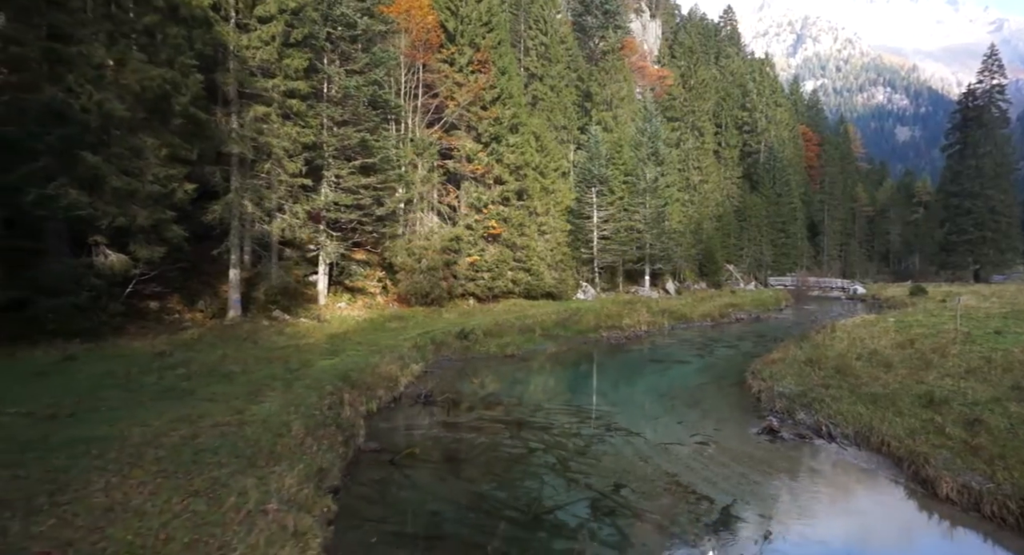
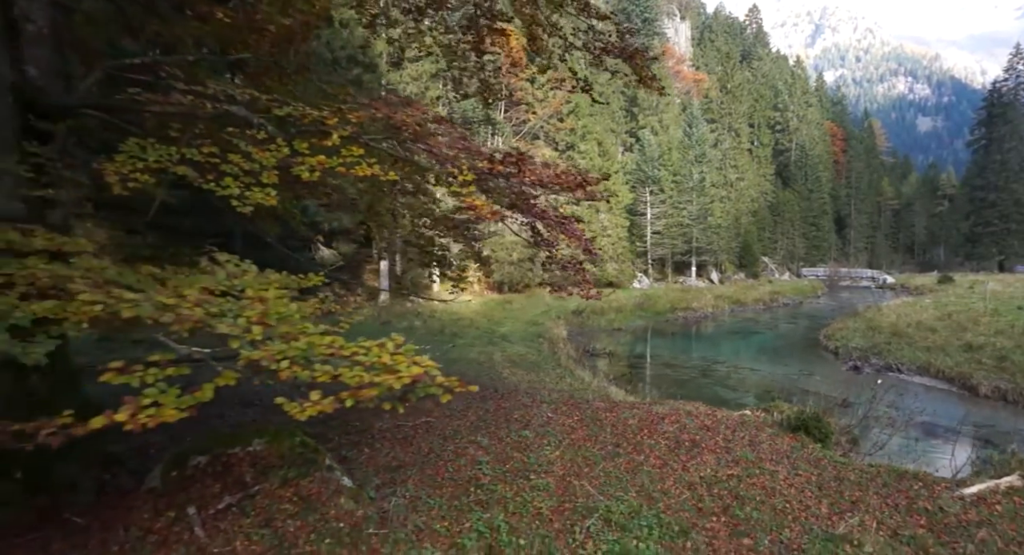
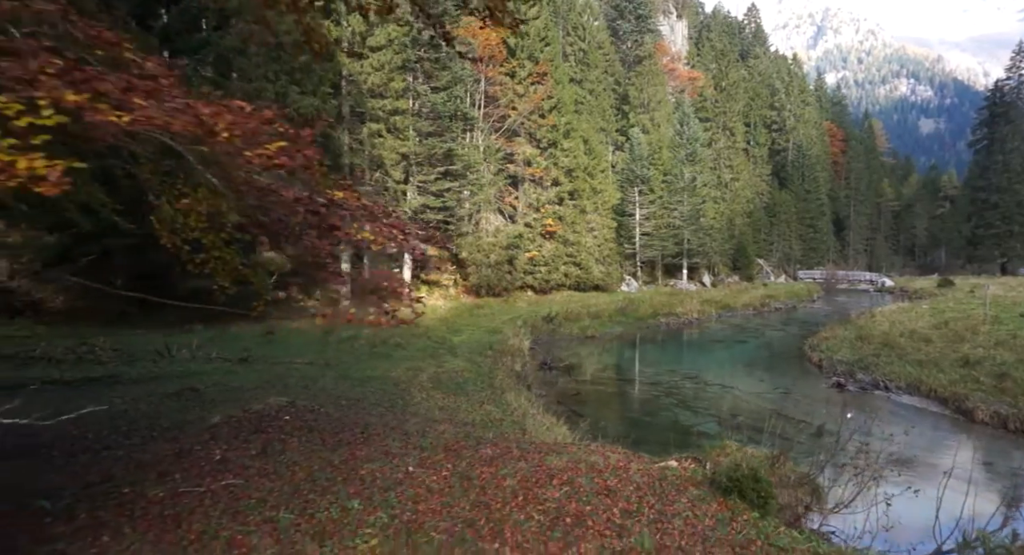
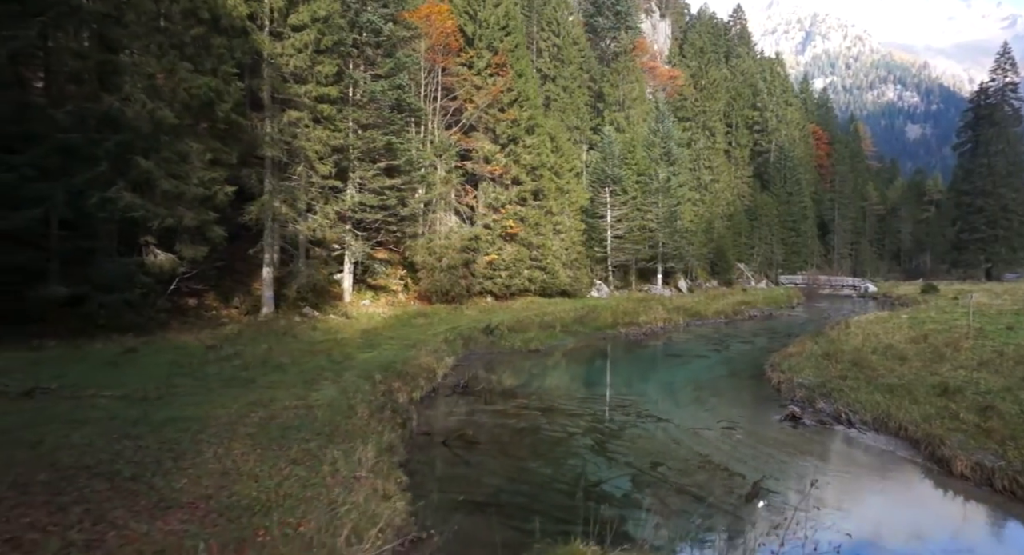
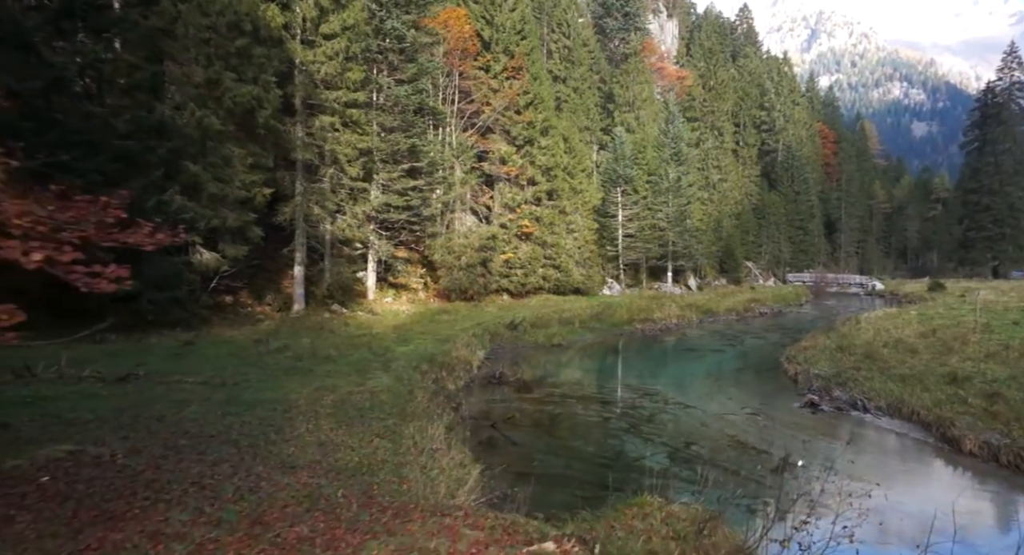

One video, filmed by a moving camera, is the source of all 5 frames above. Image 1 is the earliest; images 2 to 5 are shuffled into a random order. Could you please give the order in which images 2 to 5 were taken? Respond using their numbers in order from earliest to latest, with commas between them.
4, 5, 3, 2
